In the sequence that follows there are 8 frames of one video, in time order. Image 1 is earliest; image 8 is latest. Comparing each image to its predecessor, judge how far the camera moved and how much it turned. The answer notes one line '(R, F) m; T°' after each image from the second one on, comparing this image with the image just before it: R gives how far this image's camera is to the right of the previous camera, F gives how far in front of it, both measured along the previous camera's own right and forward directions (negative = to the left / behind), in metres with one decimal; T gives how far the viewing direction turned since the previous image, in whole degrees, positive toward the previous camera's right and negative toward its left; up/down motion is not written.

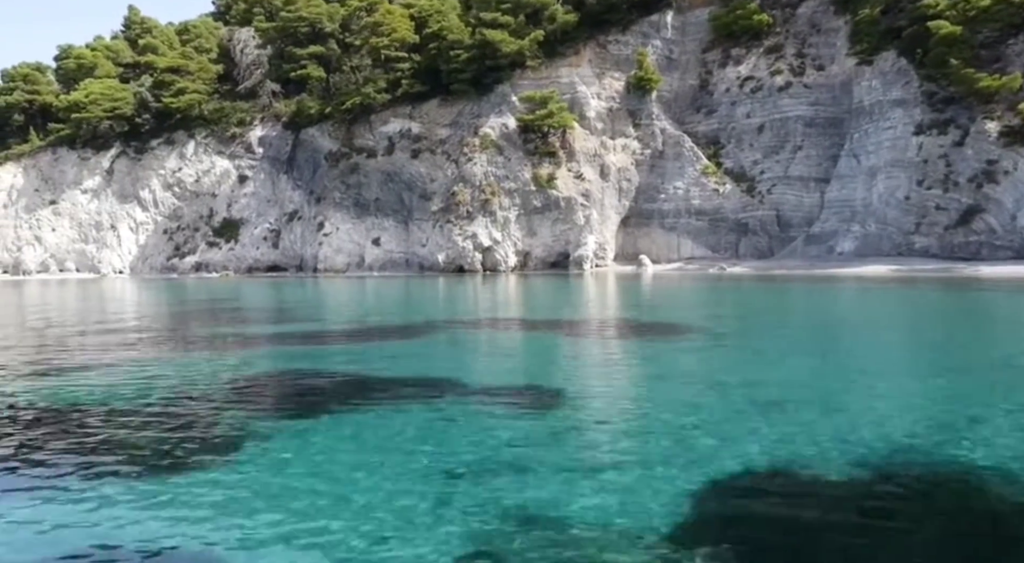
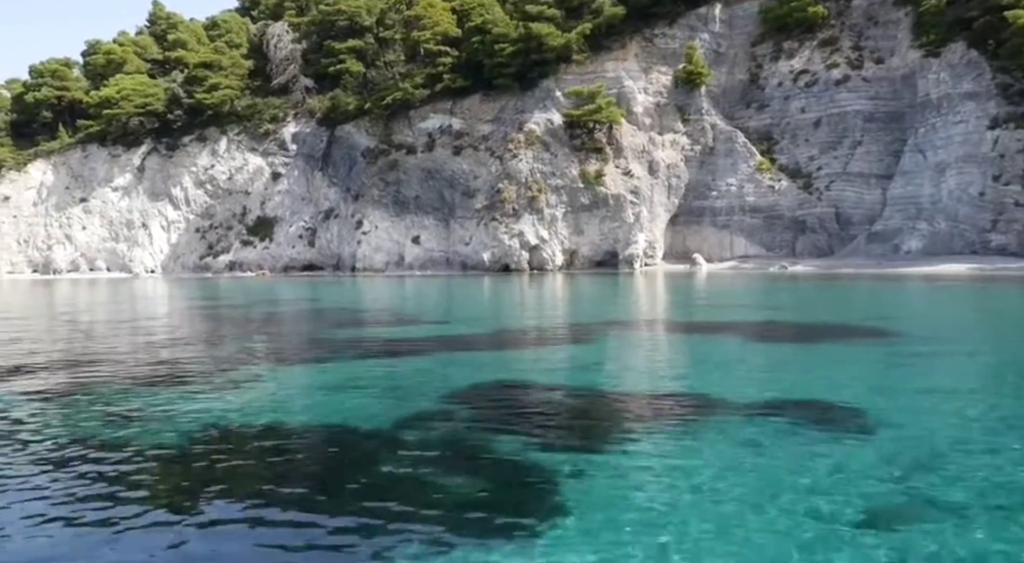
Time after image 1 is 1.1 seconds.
(-2.1, +1.0) m; 0°
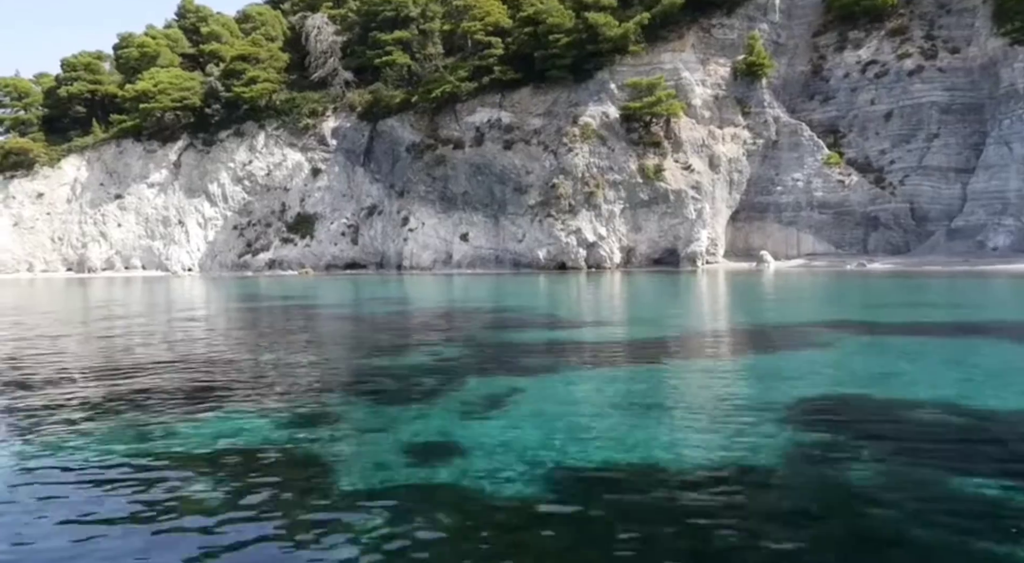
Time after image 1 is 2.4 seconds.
(-2.5, +1.4) m; 0°
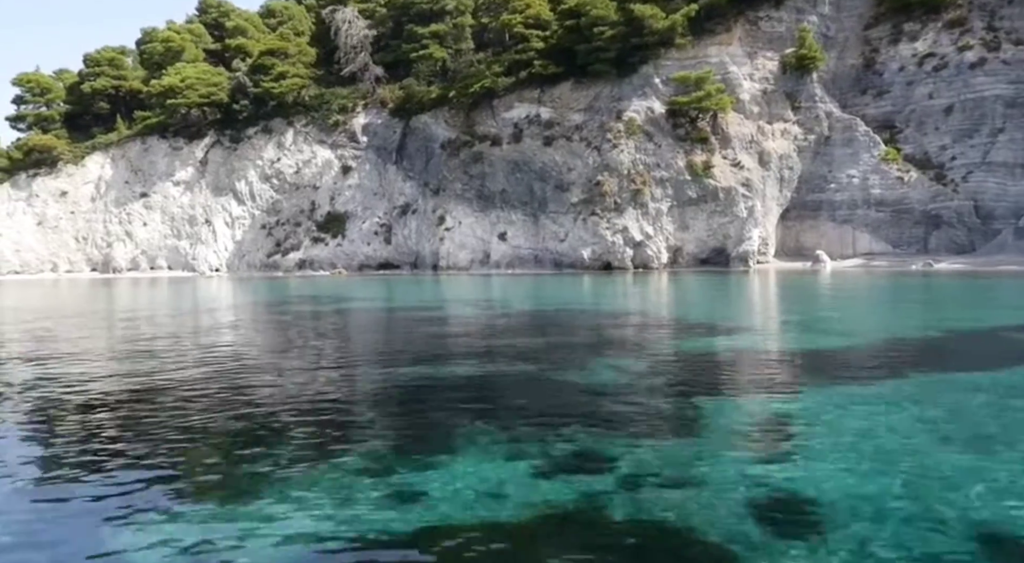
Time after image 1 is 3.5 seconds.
(-1.9, +1.3) m; 0°
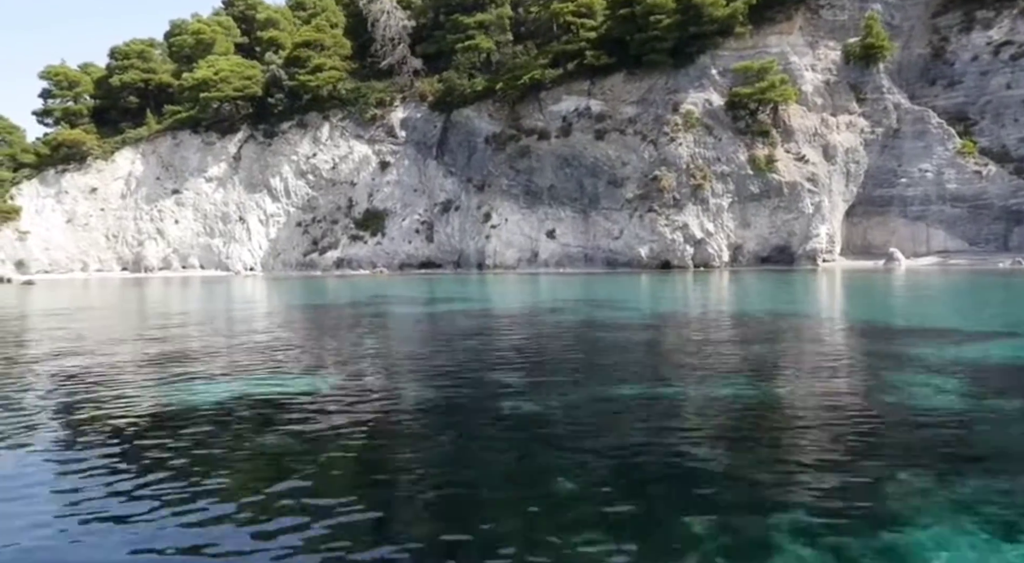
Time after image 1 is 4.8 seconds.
(-2.2, +1.6) m; 0°
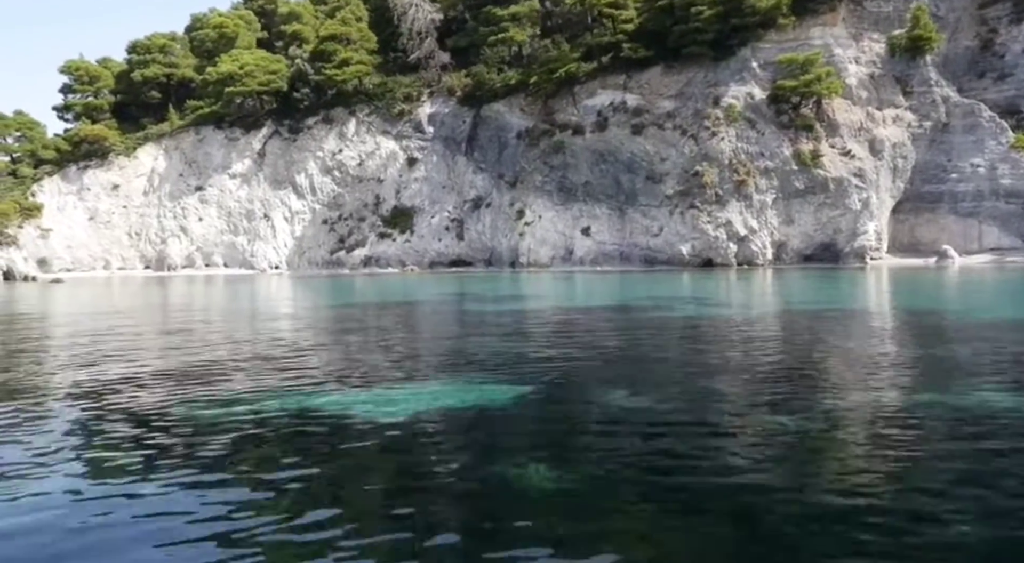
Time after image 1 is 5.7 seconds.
(-1.5, +1.0) m; 0°
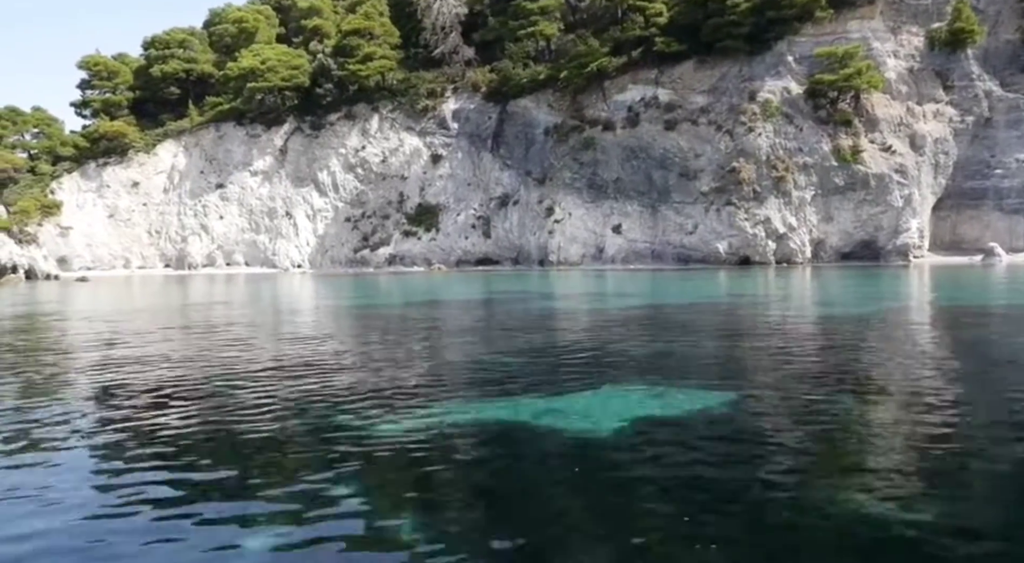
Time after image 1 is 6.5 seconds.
(-1.4, +0.8) m; 0°
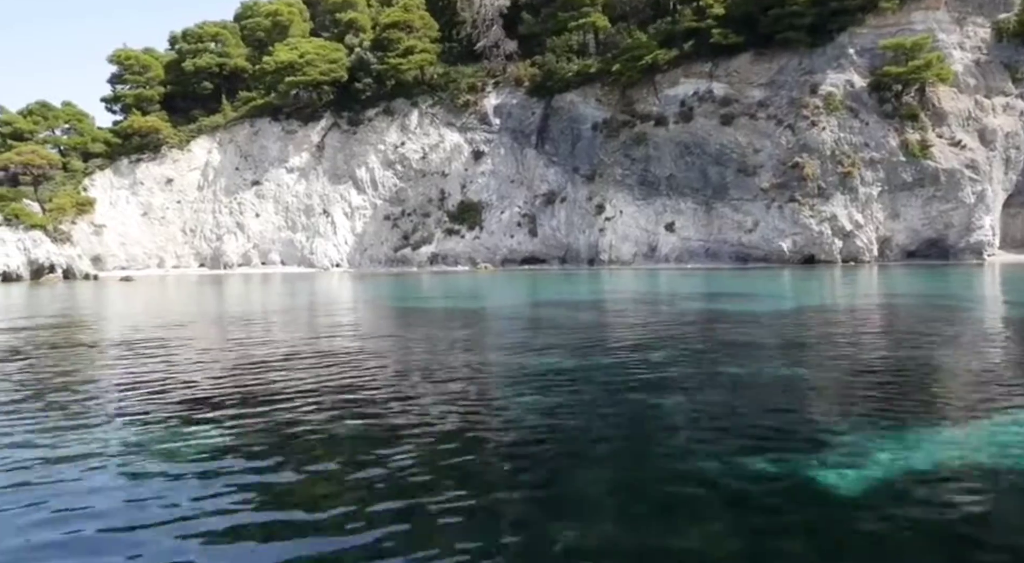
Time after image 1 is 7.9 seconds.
(-2.3, +1.2) m; 0°
